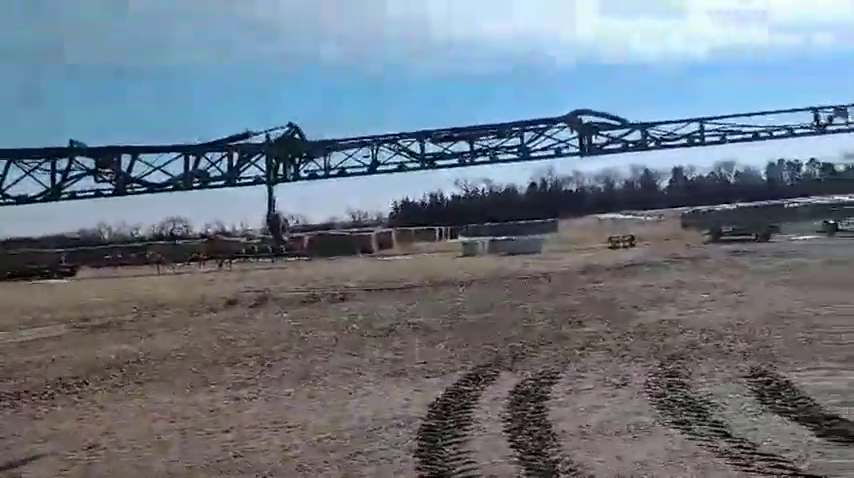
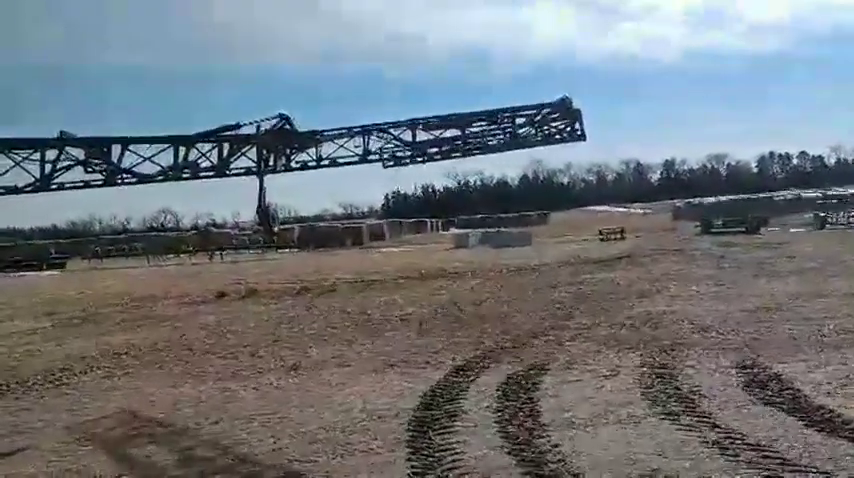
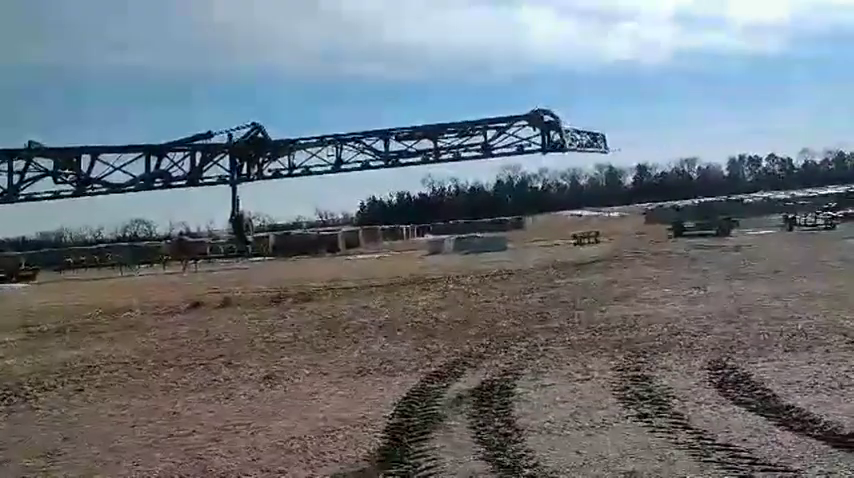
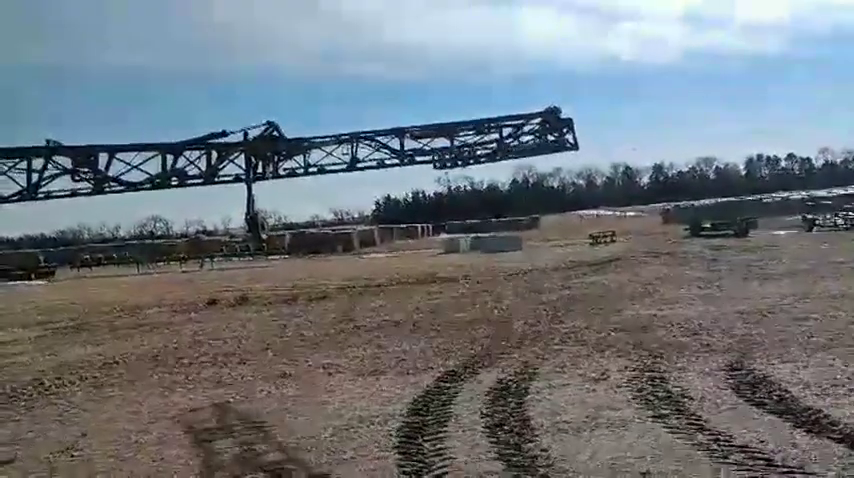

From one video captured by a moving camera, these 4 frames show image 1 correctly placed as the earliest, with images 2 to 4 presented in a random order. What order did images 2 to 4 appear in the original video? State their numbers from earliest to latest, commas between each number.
3, 4, 2
